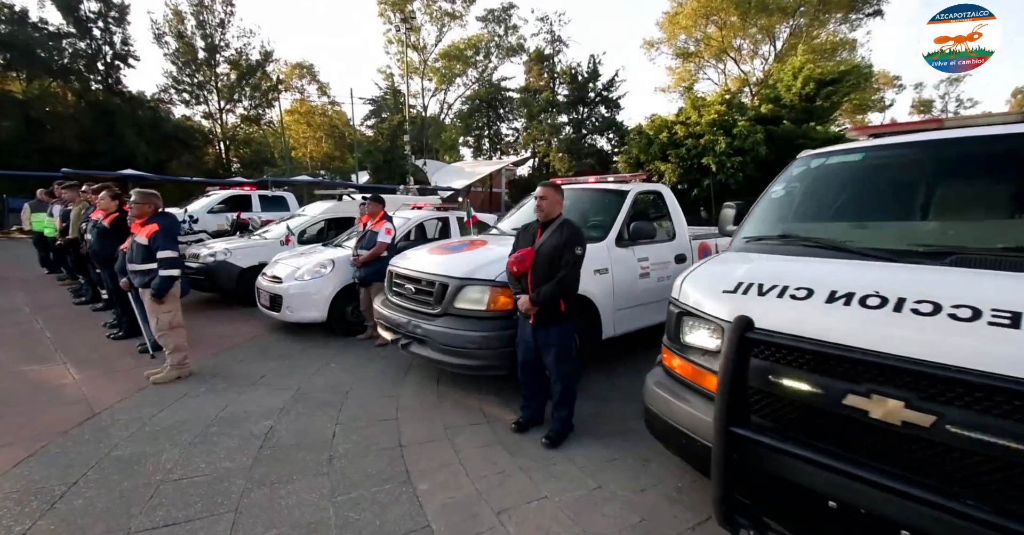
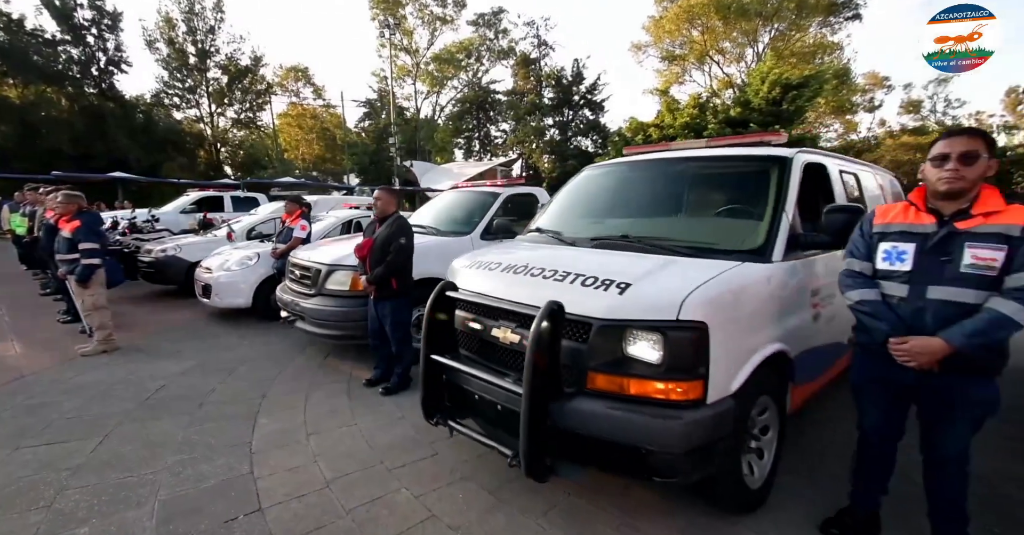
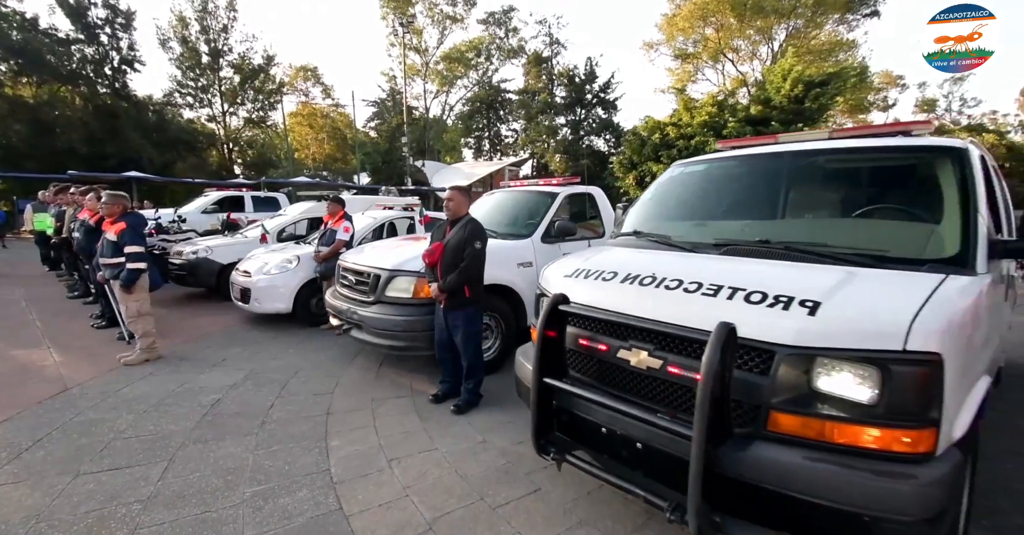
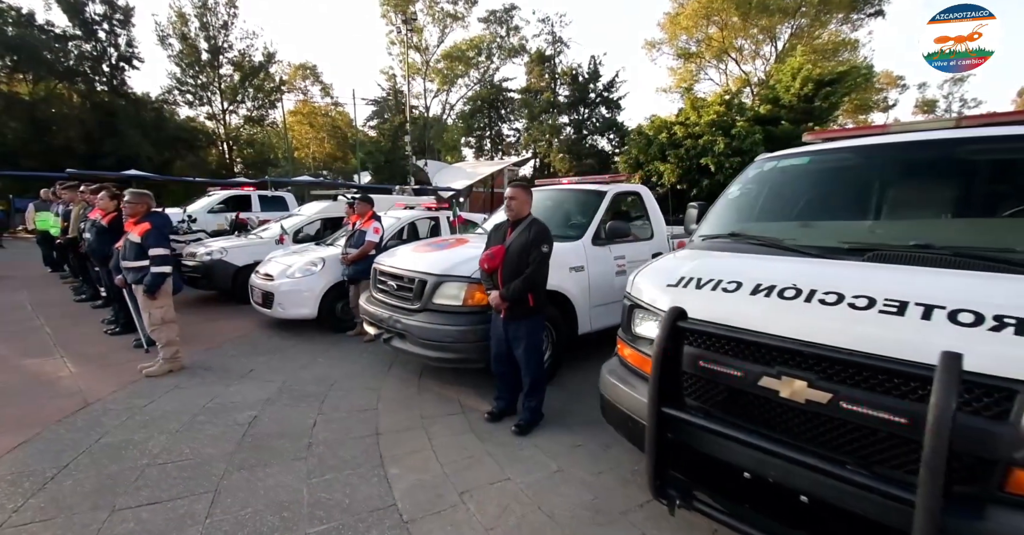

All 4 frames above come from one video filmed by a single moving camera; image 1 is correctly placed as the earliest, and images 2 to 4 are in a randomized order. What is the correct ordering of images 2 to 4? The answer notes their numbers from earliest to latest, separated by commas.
4, 3, 2
